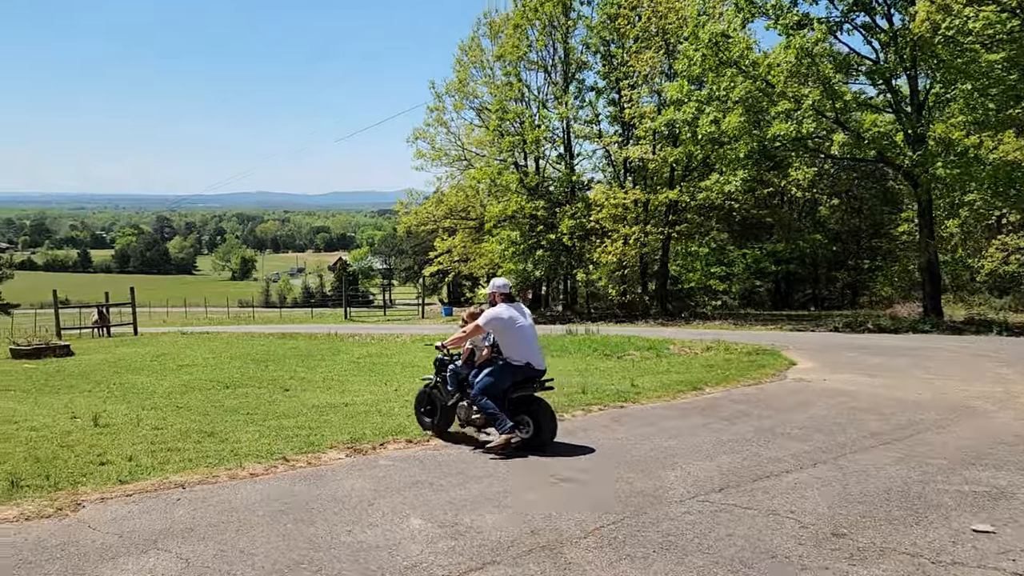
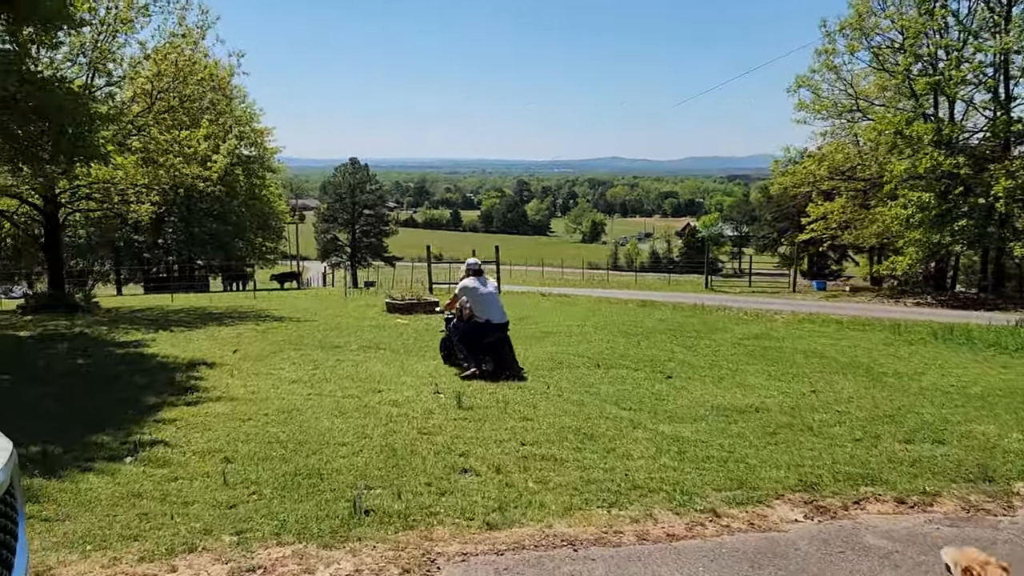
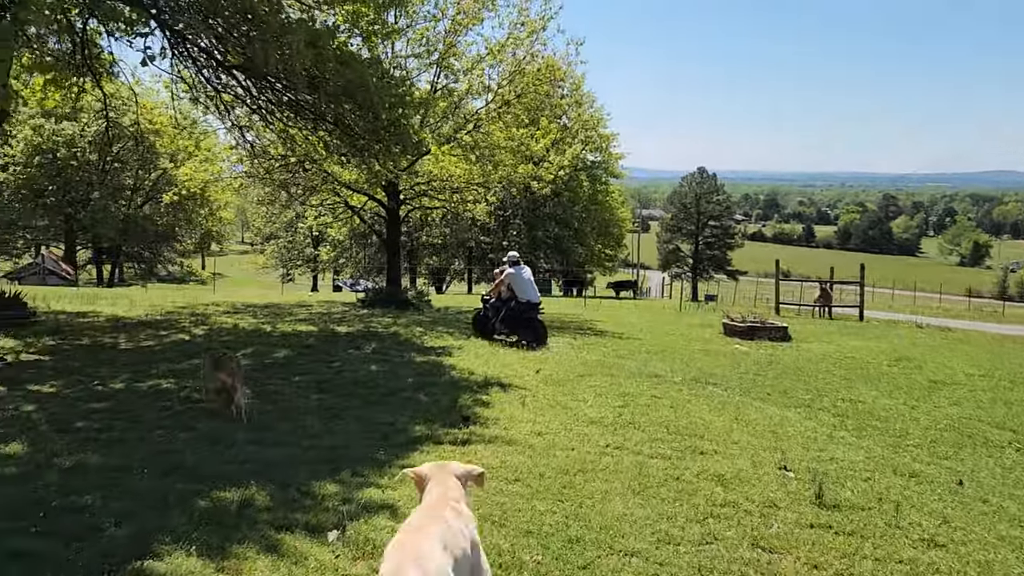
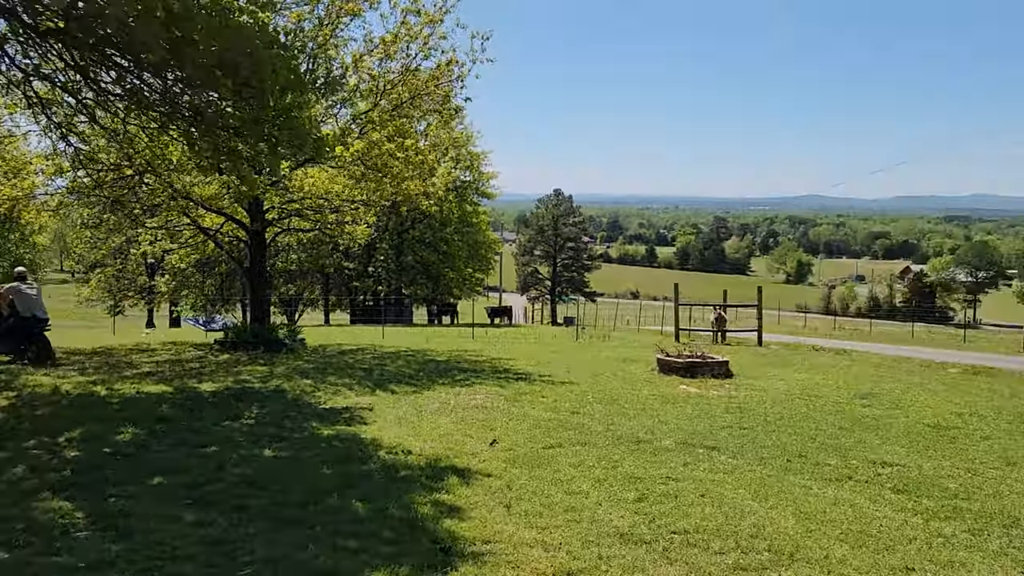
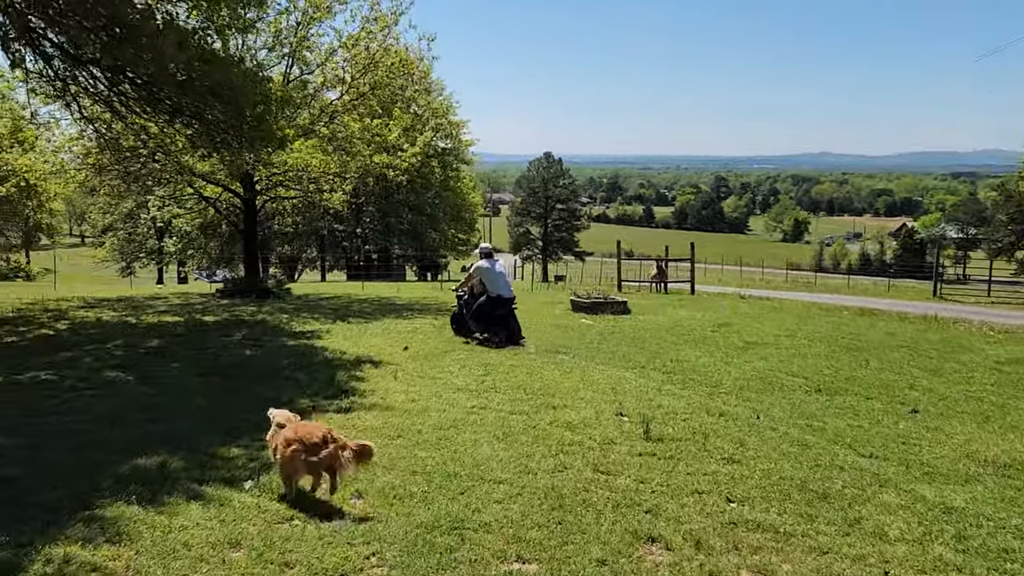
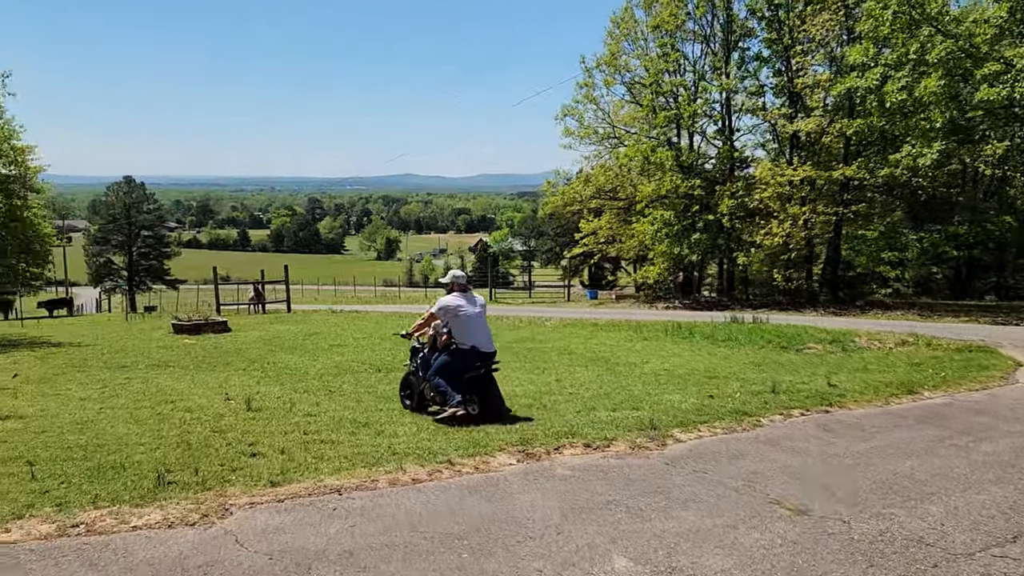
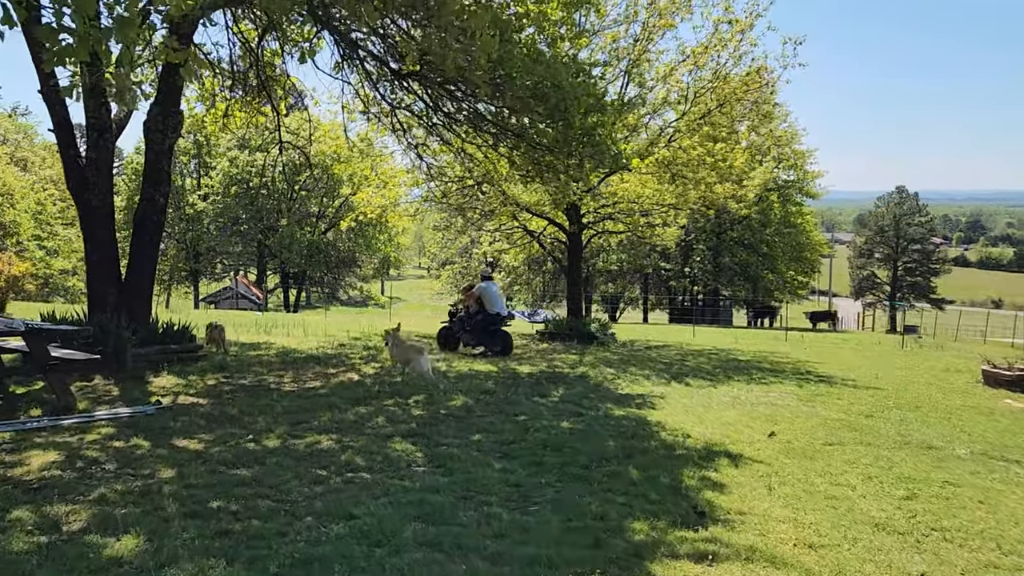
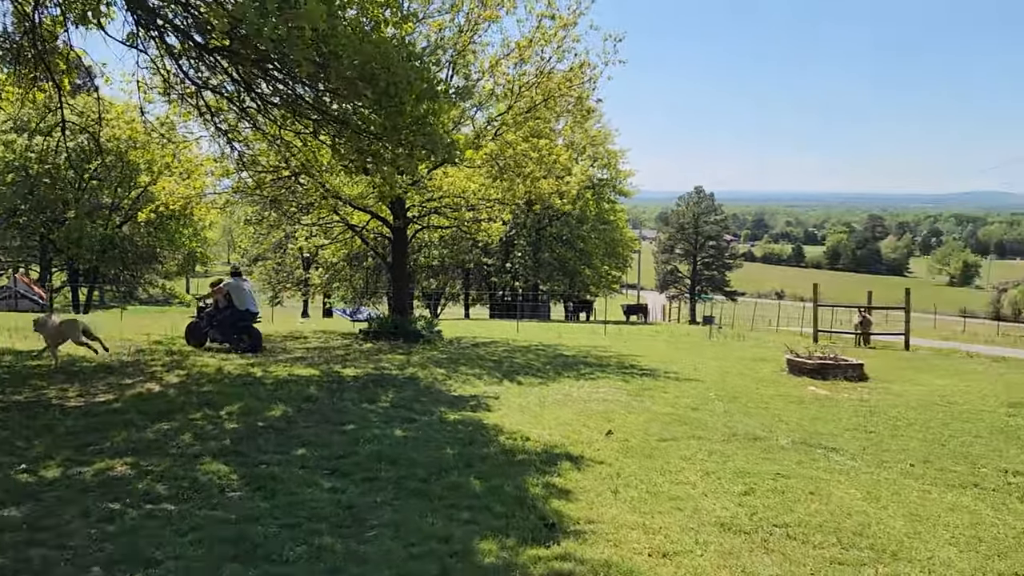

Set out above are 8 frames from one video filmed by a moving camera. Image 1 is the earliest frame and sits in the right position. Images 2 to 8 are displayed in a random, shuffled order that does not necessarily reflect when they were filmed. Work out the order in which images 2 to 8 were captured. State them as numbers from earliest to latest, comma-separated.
6, 2, 5, 3, 7, 8, 4
